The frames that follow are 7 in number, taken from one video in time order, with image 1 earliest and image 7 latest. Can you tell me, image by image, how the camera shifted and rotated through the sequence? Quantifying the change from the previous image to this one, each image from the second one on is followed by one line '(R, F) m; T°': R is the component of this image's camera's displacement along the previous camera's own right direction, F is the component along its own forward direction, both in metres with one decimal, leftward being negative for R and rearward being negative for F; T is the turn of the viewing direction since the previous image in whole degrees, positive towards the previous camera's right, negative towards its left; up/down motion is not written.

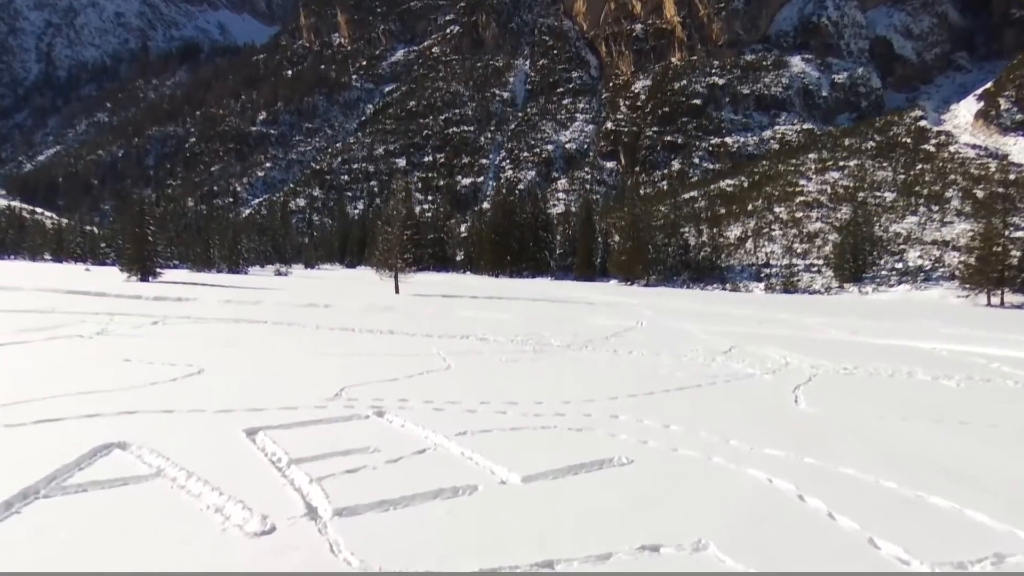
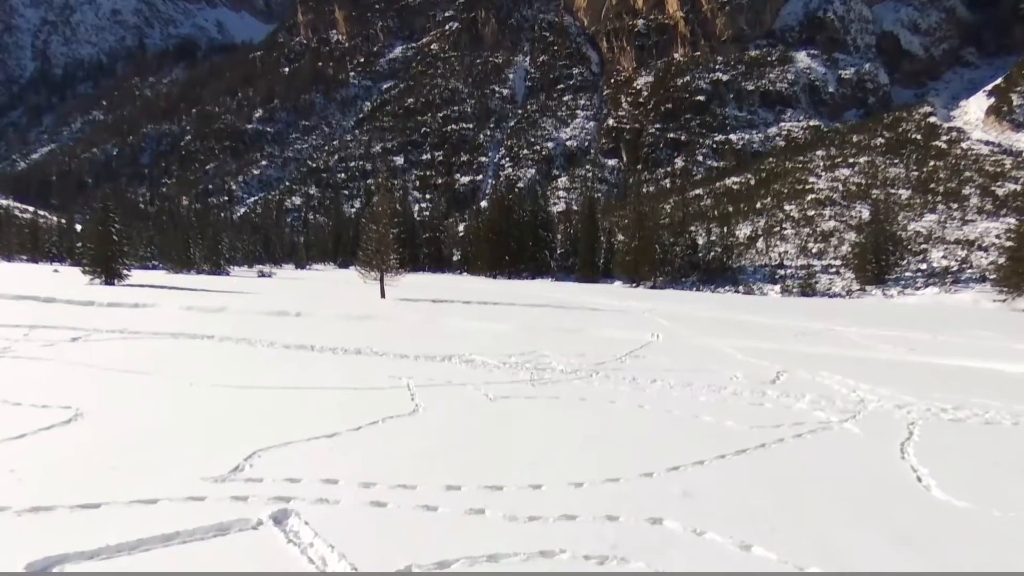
(+0.1, +3.0) m; 0°
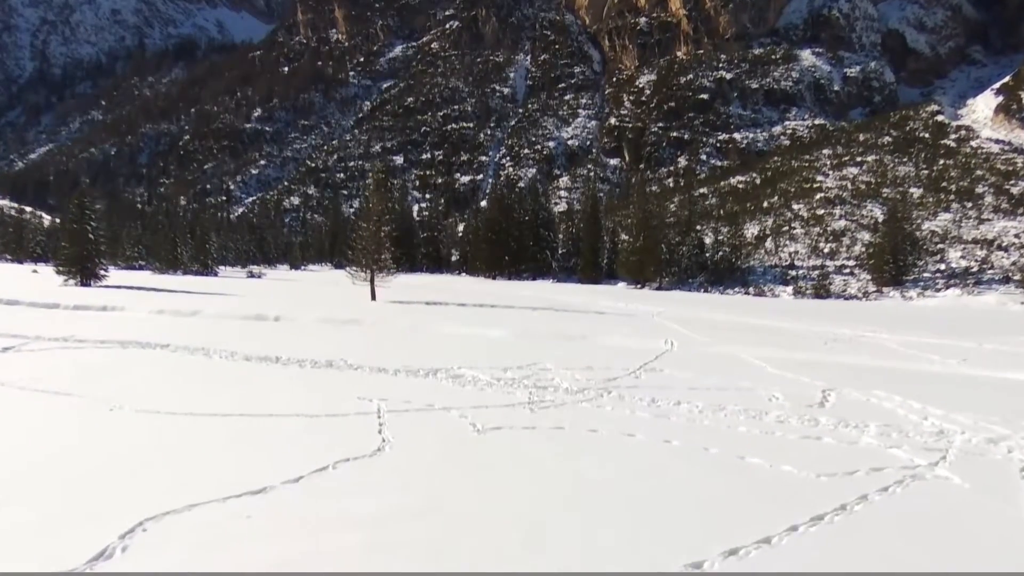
(+0.1, +1.9) m; 0°
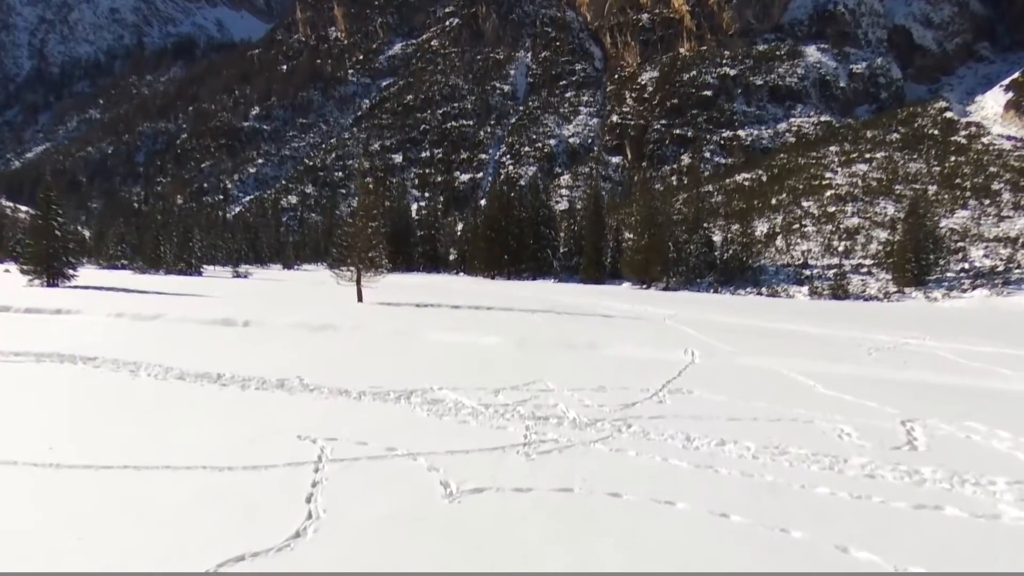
(+0.1, +2.2) m; 0°
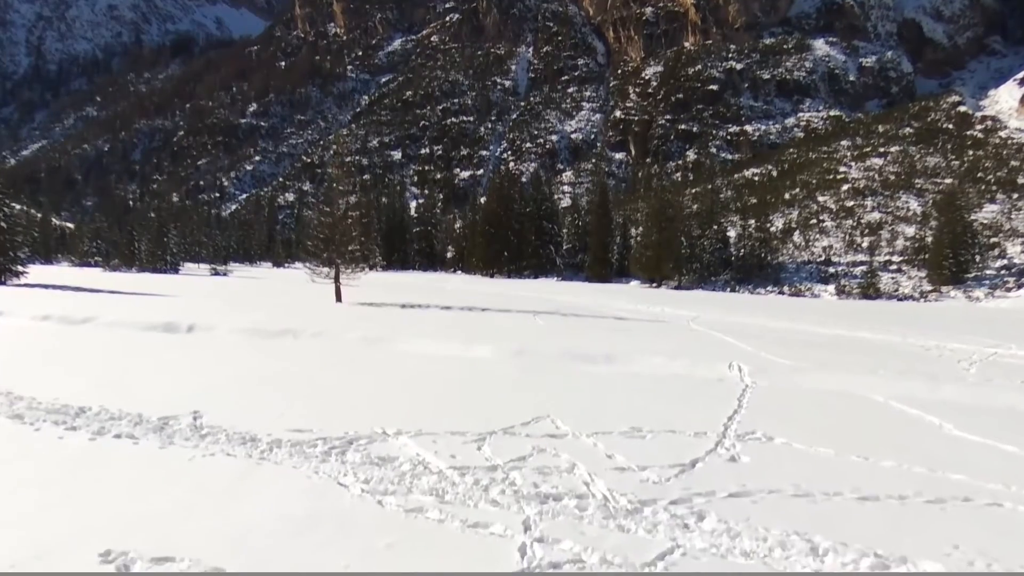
(+0.1, +3.1) m; 0°
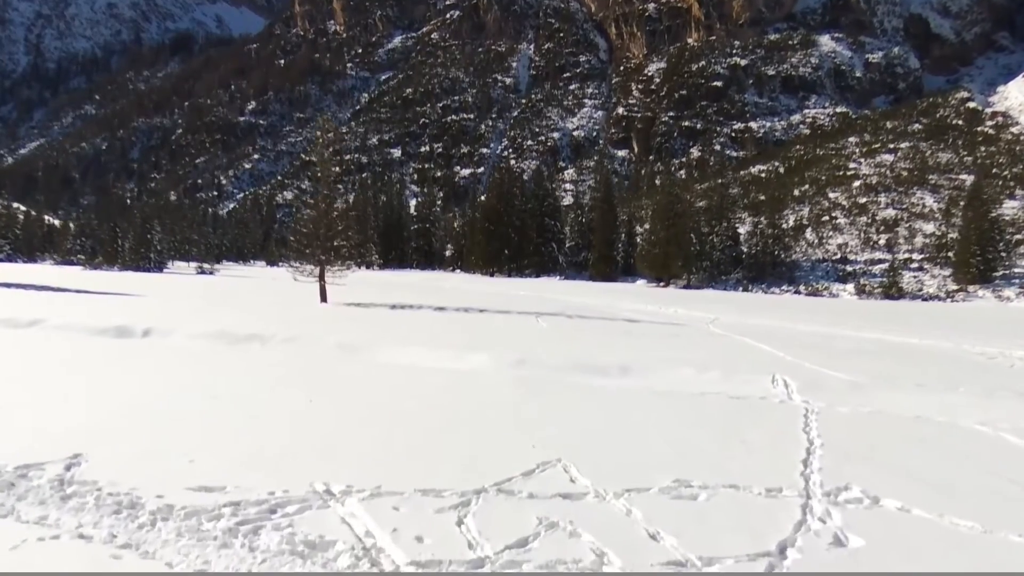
(0.0, +1.9) m; 0°
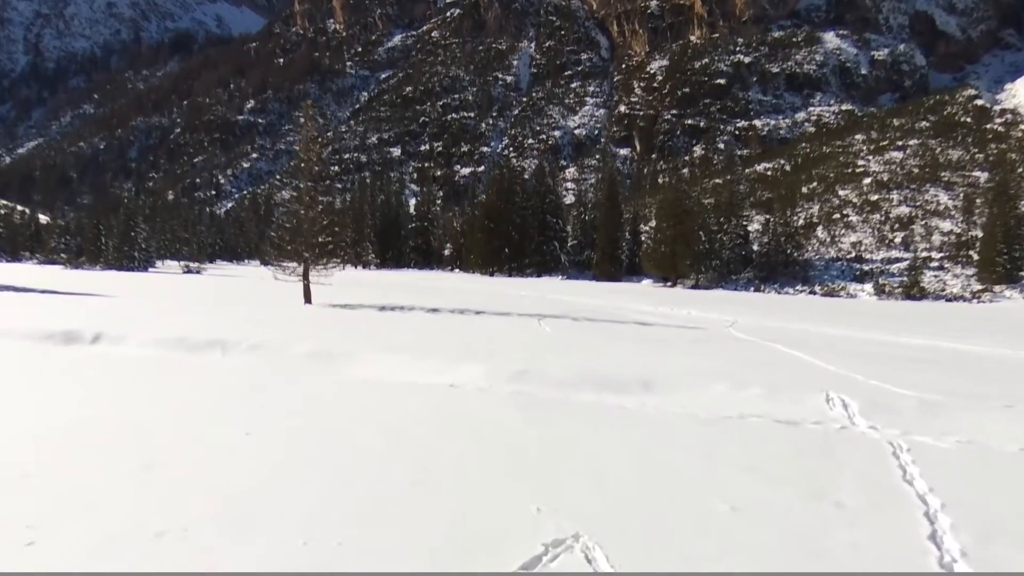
(0.0, +1.7) m; 0°
